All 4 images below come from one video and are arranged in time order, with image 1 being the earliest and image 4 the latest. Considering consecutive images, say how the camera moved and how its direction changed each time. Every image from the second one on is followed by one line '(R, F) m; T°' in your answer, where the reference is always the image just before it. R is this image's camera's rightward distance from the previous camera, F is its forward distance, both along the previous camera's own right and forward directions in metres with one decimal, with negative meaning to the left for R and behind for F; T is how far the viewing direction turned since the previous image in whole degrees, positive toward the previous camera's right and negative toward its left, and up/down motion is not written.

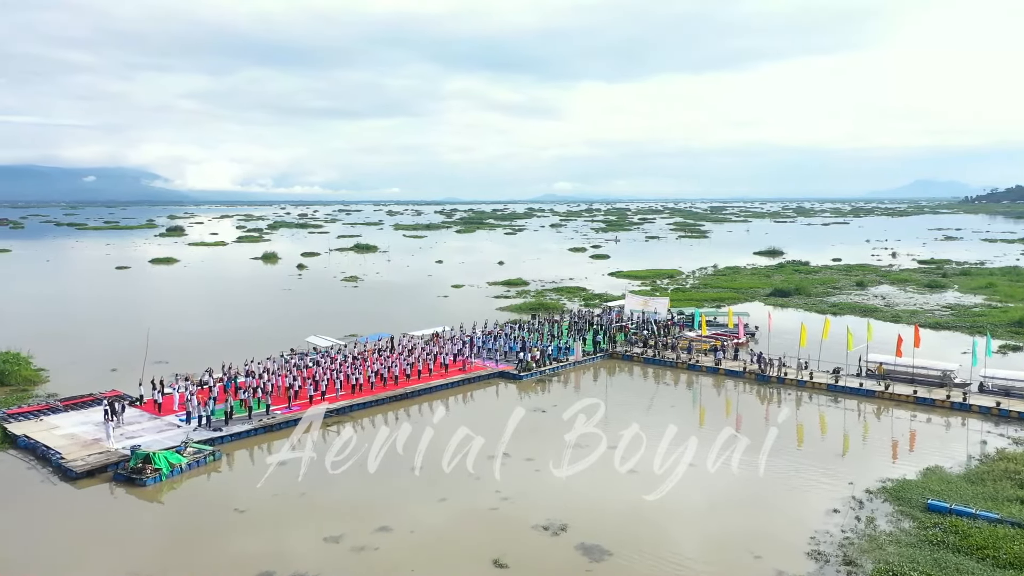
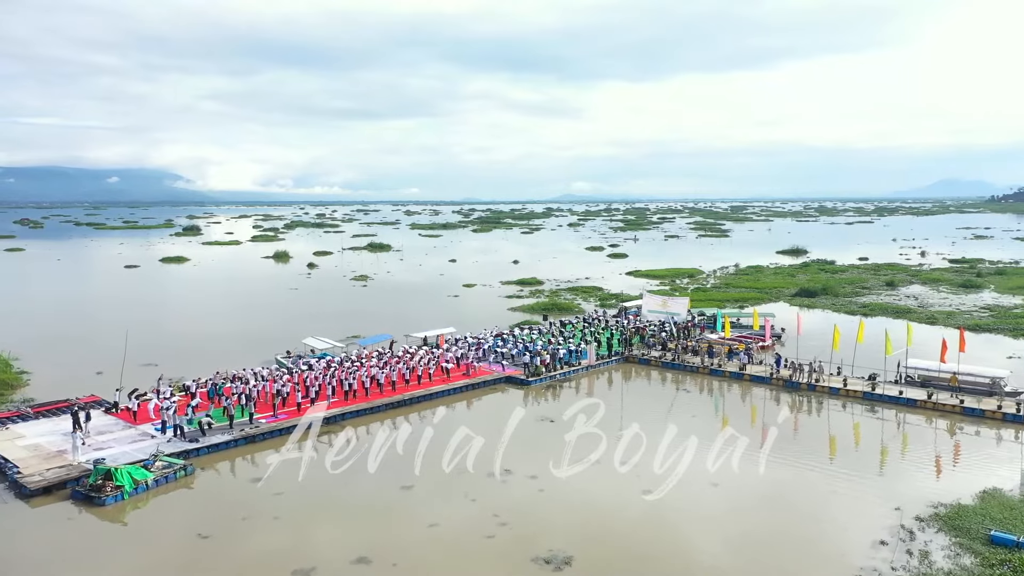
(+0.5, +2.3) m; -2°
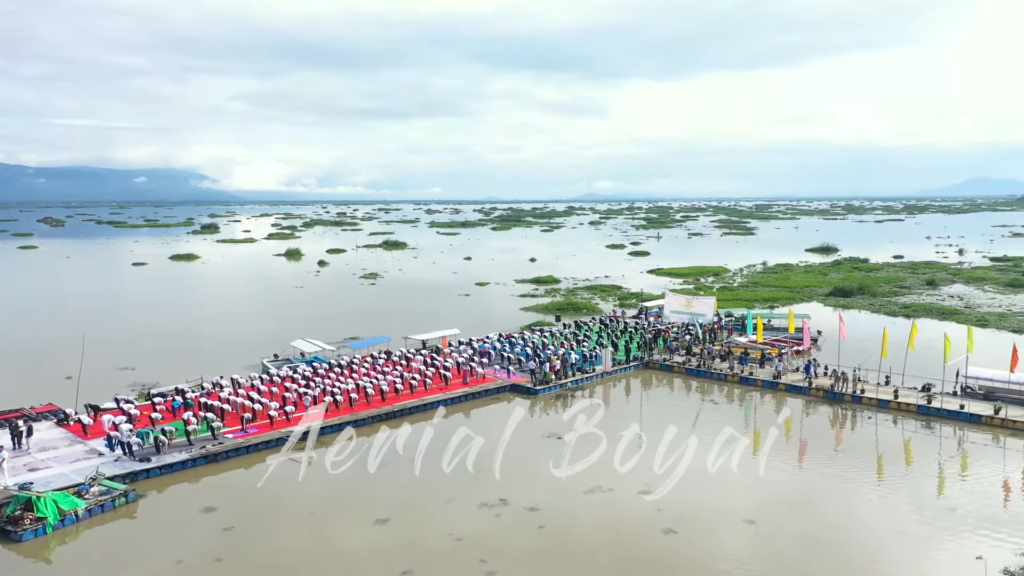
(+0.7, +3.2) m; -2°
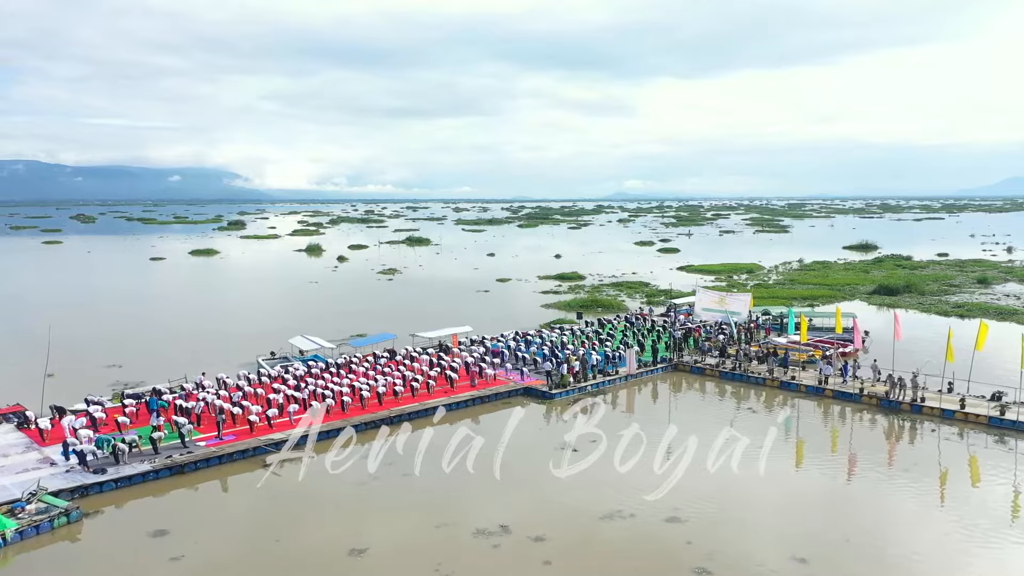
(+0.6, +2.8) m; -2°
